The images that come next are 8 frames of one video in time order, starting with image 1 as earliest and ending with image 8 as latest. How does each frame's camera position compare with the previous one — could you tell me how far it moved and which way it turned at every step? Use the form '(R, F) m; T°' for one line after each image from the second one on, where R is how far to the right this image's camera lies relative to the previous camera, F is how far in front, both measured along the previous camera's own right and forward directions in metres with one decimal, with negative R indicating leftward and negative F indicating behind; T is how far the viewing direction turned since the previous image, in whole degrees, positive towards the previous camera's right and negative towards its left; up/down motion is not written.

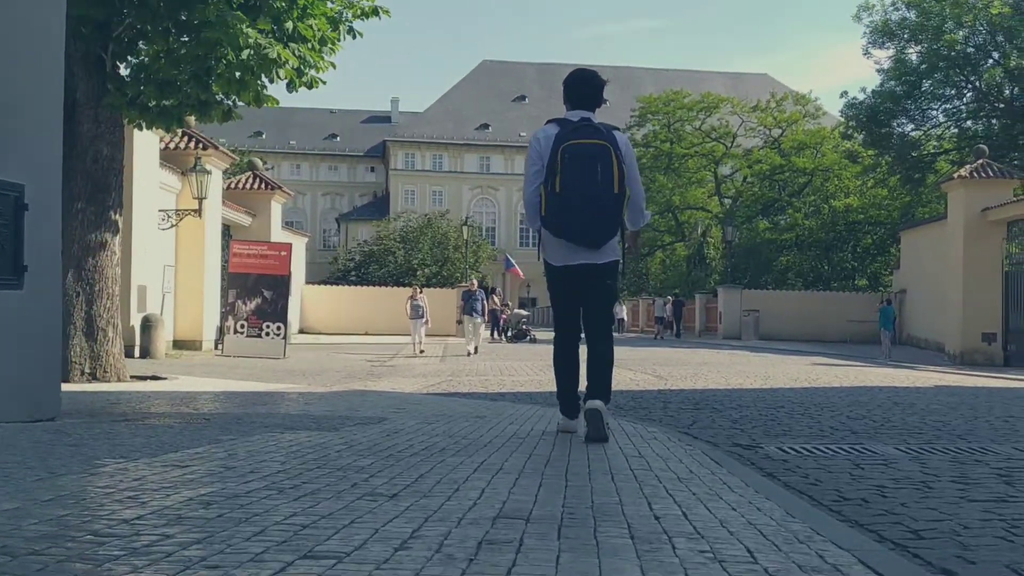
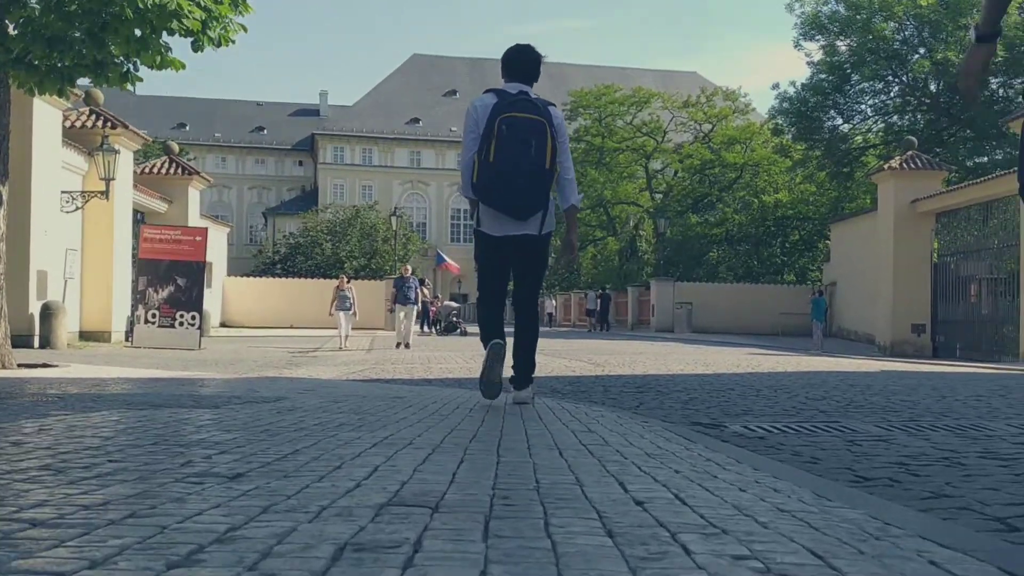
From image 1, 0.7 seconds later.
(0.0, +0.8) m; +4°
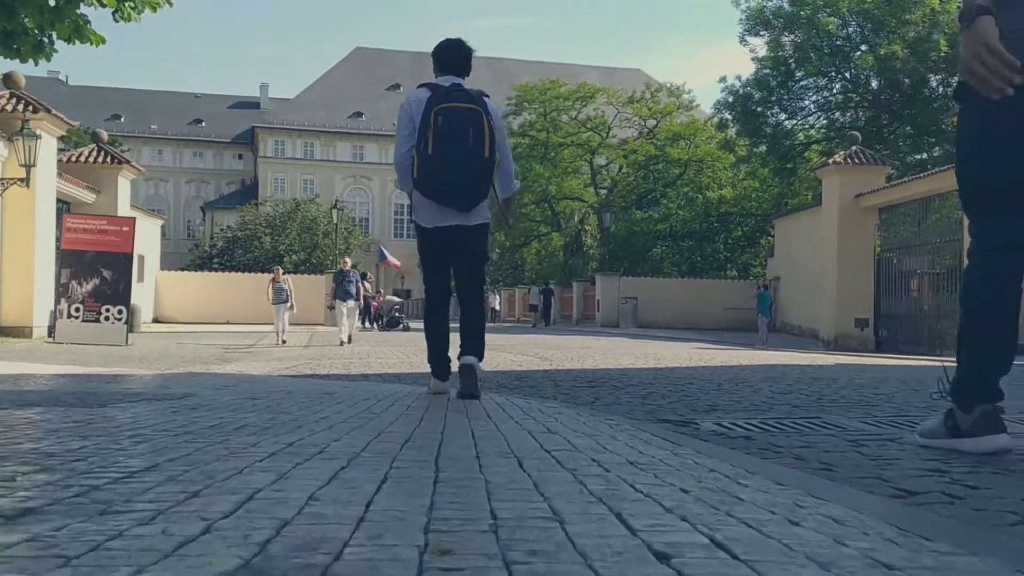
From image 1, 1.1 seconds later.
(0.0, +0.6) m; +3°
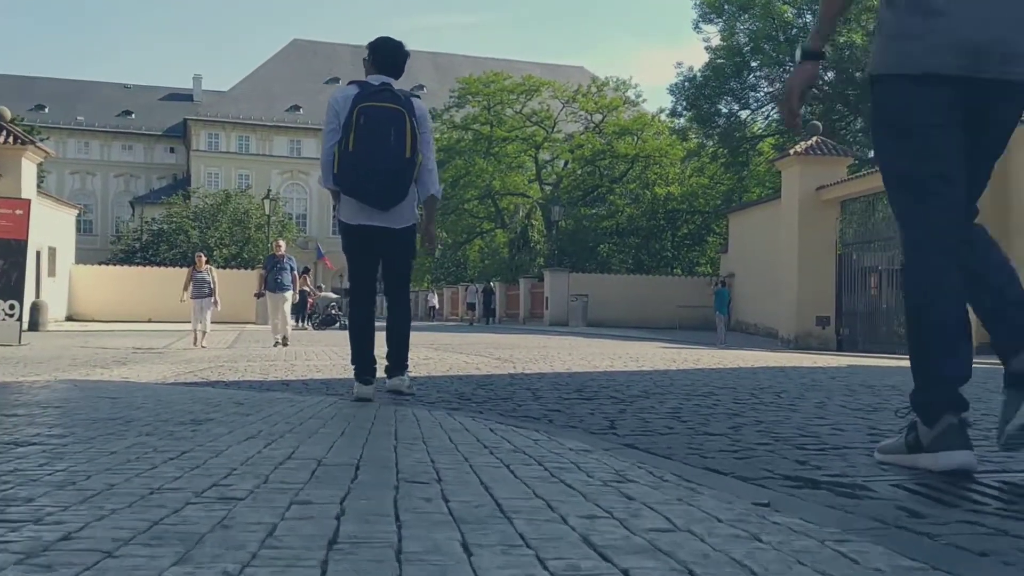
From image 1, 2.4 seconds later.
(-0.1, +1.9) m; +3°
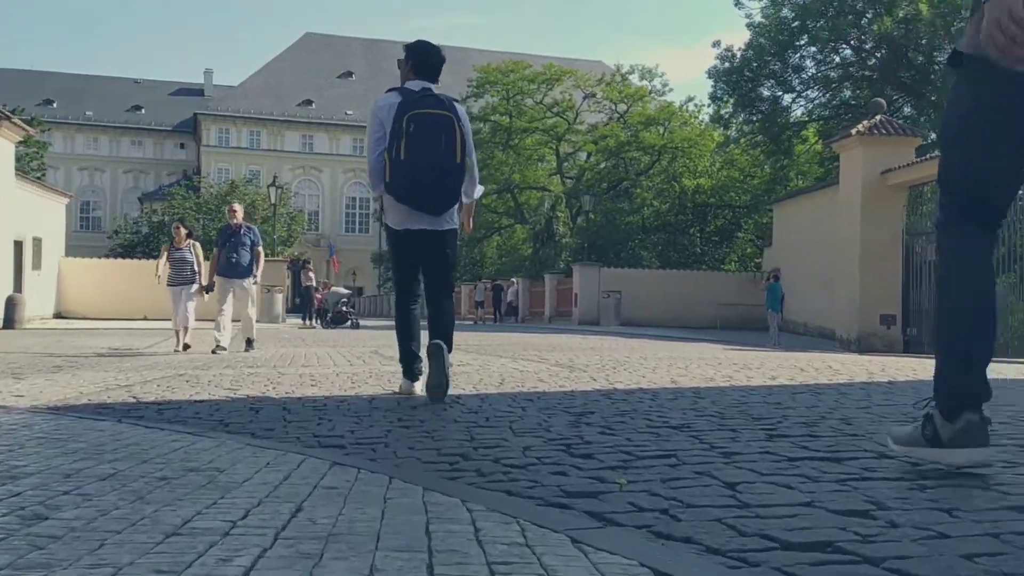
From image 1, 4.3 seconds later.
(-0.4, +2.8) m; -1°
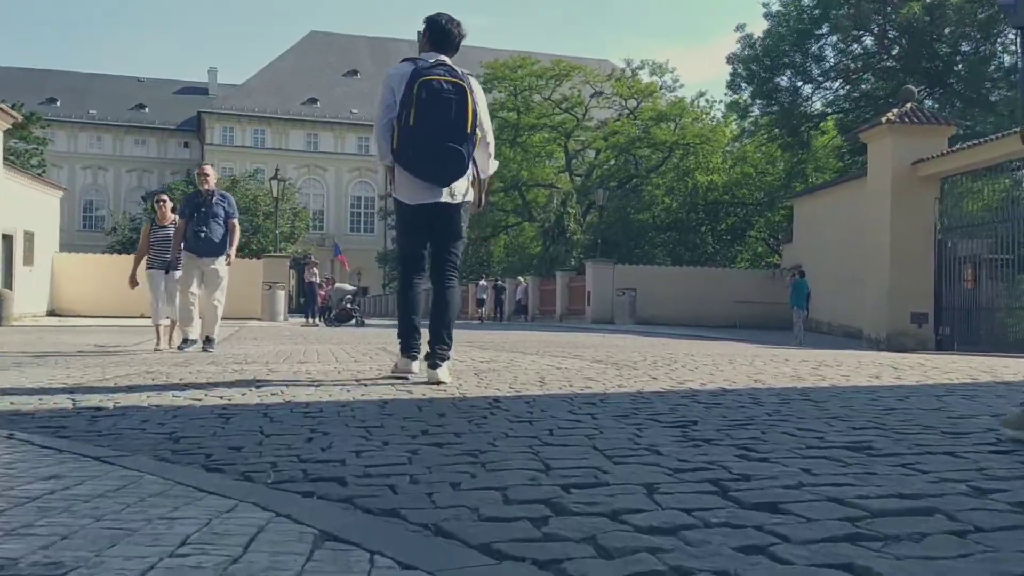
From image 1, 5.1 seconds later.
(-0.2, +1.2) m; 0°
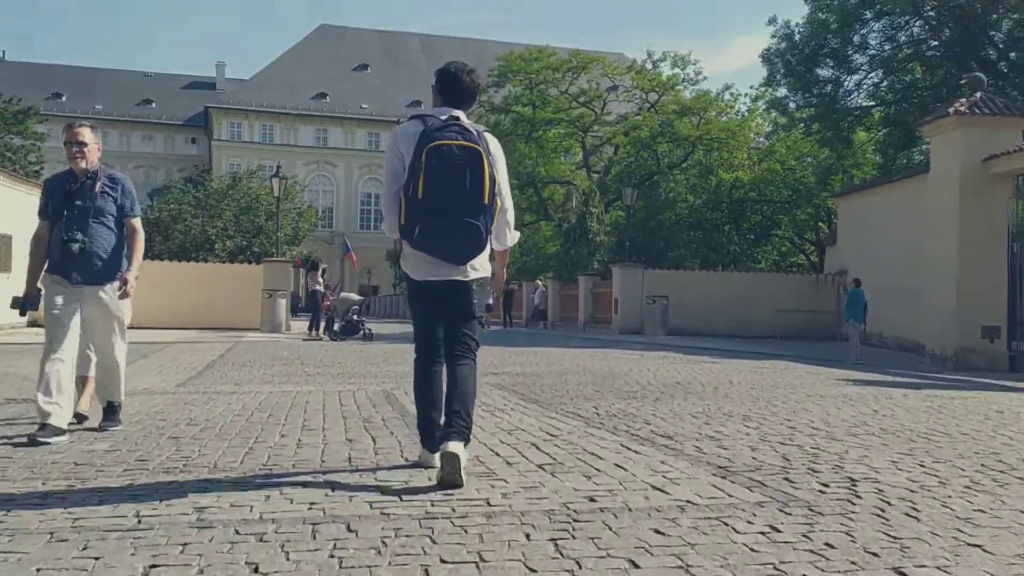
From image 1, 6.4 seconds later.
(-0.3, +2.5) m; -1°
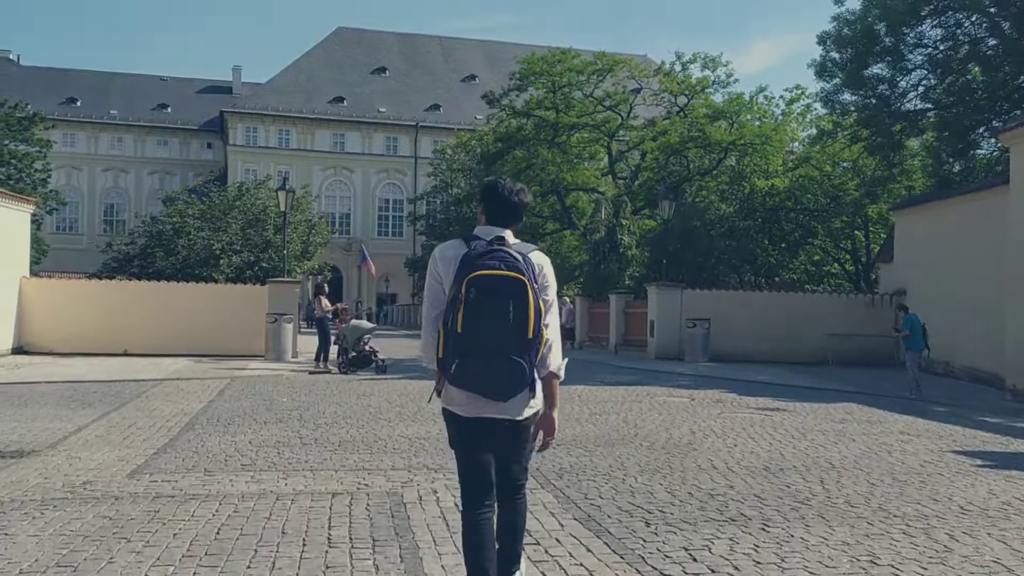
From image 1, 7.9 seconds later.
(-0.2, +2.5) m; -1°
